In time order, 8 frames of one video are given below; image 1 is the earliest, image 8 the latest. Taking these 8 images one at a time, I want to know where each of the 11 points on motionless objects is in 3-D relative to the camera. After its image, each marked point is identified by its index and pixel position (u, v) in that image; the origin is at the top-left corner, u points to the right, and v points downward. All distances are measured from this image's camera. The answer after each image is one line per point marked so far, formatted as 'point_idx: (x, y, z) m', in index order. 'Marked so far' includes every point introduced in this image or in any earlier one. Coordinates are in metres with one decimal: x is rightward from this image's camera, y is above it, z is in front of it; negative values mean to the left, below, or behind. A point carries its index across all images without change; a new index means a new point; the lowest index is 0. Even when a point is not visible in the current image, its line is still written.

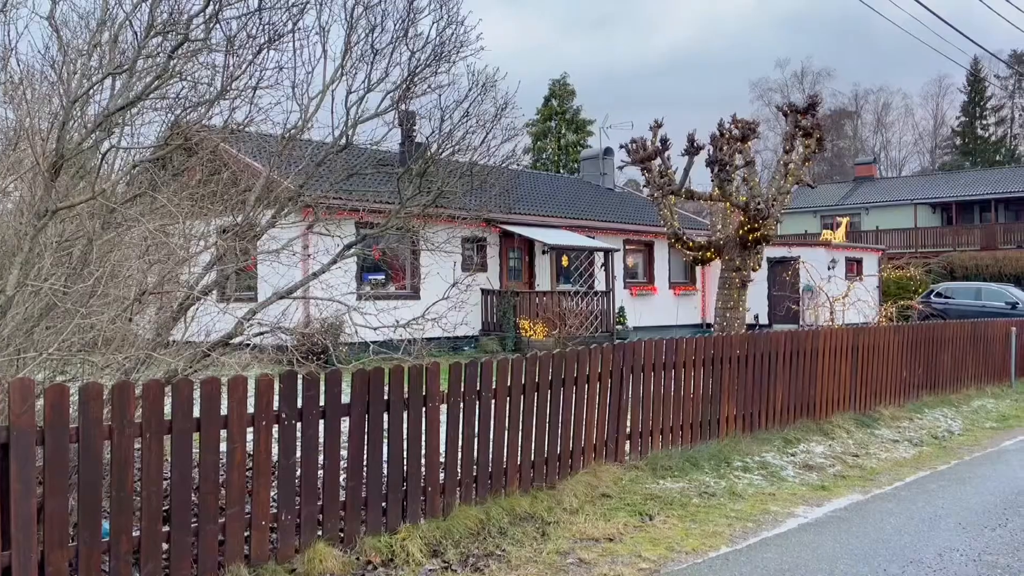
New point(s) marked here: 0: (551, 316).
0: (+0.9, -0.6, +19.2) m
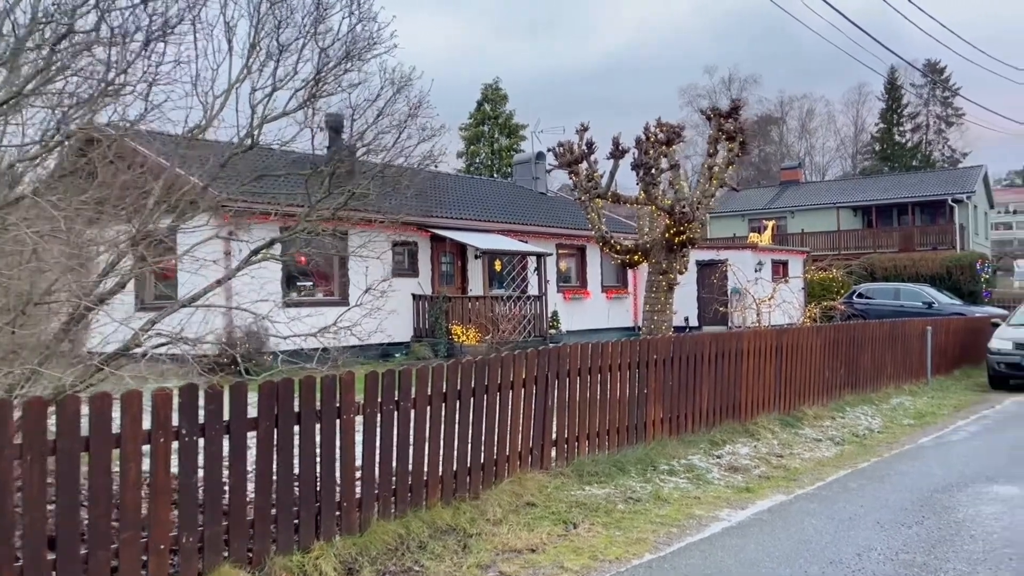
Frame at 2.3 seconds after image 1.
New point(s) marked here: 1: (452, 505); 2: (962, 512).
0: (-0.7, -0.8, +19.1) m
1: (-0.5, -1.6, +6.1) m
2: (+3.5, -1.8, +6.4) m
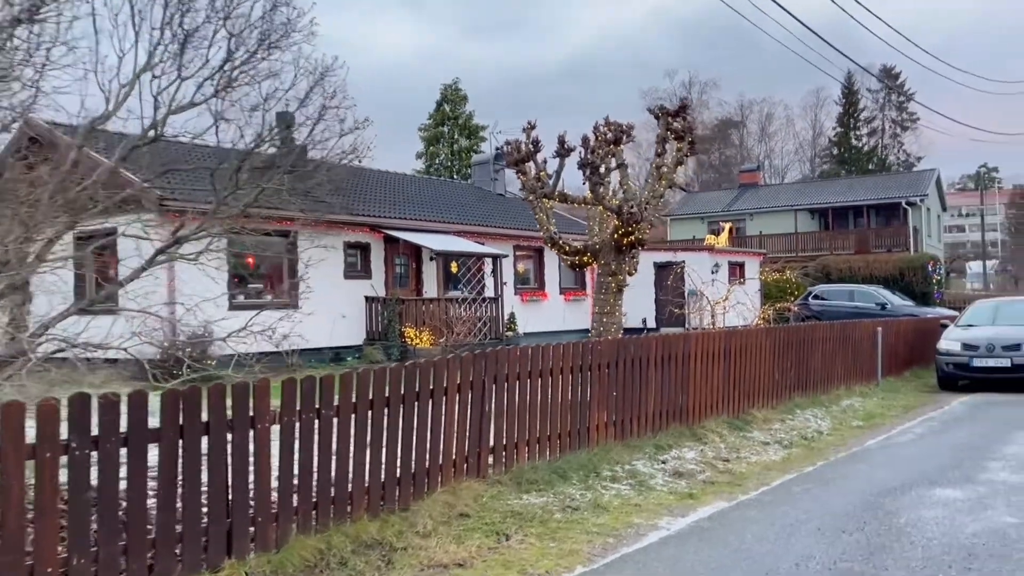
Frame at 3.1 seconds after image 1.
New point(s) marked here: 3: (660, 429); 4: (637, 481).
0: (-1.8, -0.8, +18.8) m
1: (-0.9, -1.6, +5.8) m
2: (+3.0, -1.8, +6.3) m
3: (+1.6, -1.6, +9.0) m
4: (+1.1, -1.8, +7.4) m
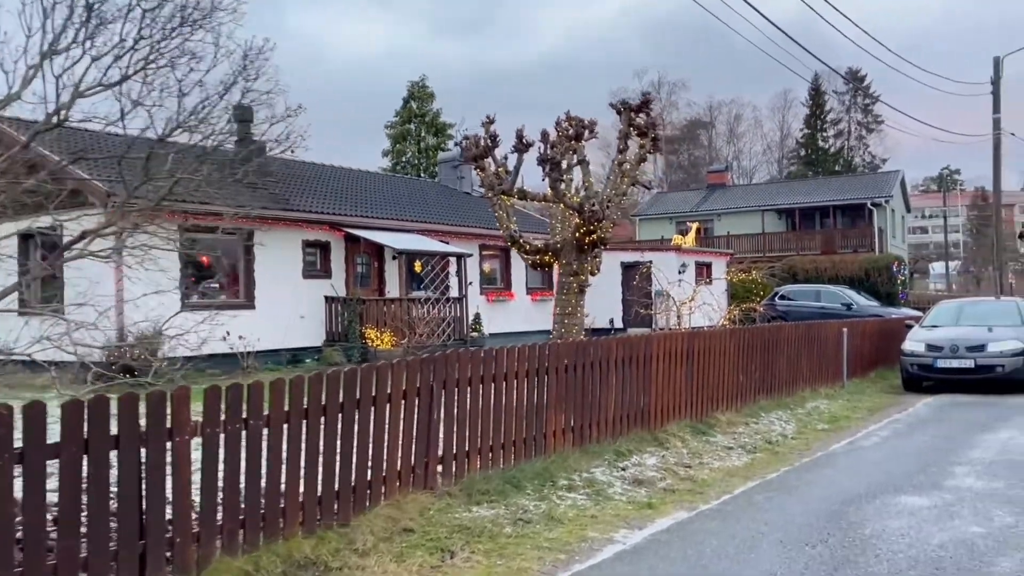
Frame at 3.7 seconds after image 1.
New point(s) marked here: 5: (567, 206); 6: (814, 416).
0: (-2.6, -0.8, +18.4) m
1: (-1.3, -1.6, +5.4) m
2: (+2.7, -1.8, +6.1) m
3: (+1.2, -1.6, +8.7) m
4: (+0.7, -1.8, +7.1) m
5: (+0.7, +1.0, +10.2) m
6: (+4.3, -1.8, +11.6) m
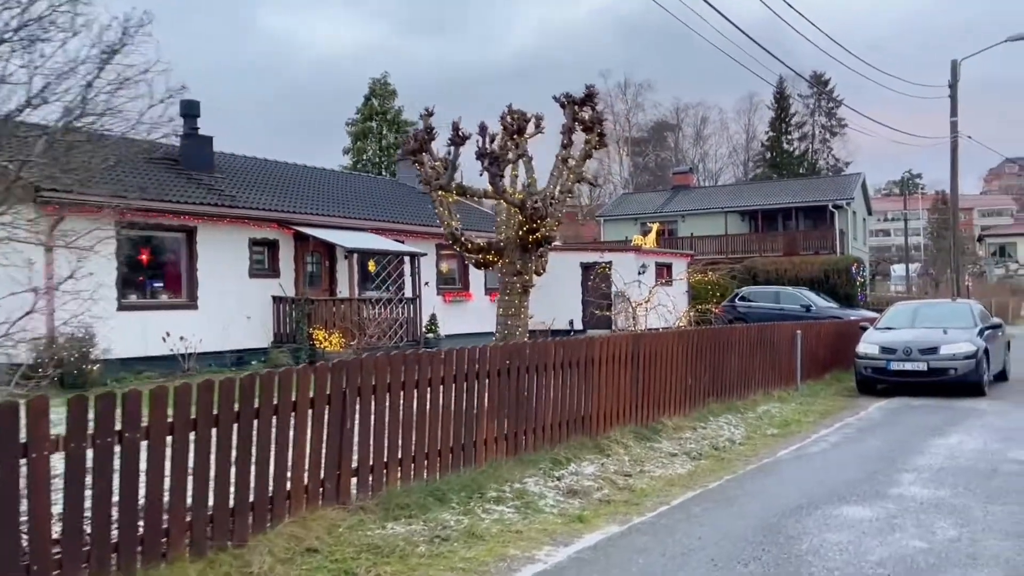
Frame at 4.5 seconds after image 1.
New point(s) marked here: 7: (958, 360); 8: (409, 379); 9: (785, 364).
0: (-3.6, -0.8, +17.8) m
1: (-1.9, -1.6, +4.9) m
2: (+2.1, -1.8, +5.7) m
3: (+0.5, -1.6, +8.3) m
4: (+0.1, -1.8, +6.7) m
5: (0.0, +1.0, +9.8) m
6: (+3.5, -1.8, +11.3) m
7: (+7.3, -1.2, +13.3) m
8: (-0.8, -0.7, +6.6) m
9: (+4.6, -1.3, +13.8) m
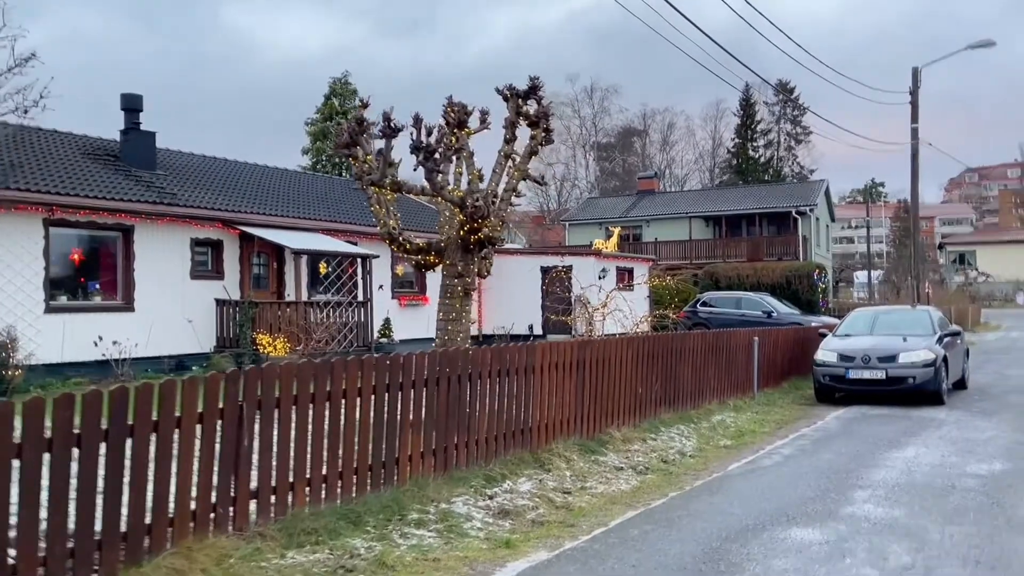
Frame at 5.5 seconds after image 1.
0: (-4.6, -0.8, +17.1) m
1: (-2.4, -1.6, +4.3) m
2: (+1.5, -1.8, +5.3) m
3: (-0.1, -1.6, +7.8) m
4: (-0.5, -1.8, +6.1) m
5: (-0.7, +1.0, +9.2) m
6: (+2.7, -1.9, +10.8) m
7: (+6.5, -1.3, +13.0) m
8: (-1.4, -0.7, +6.0) m
9: (+3.8, -1.4, +13.4) m
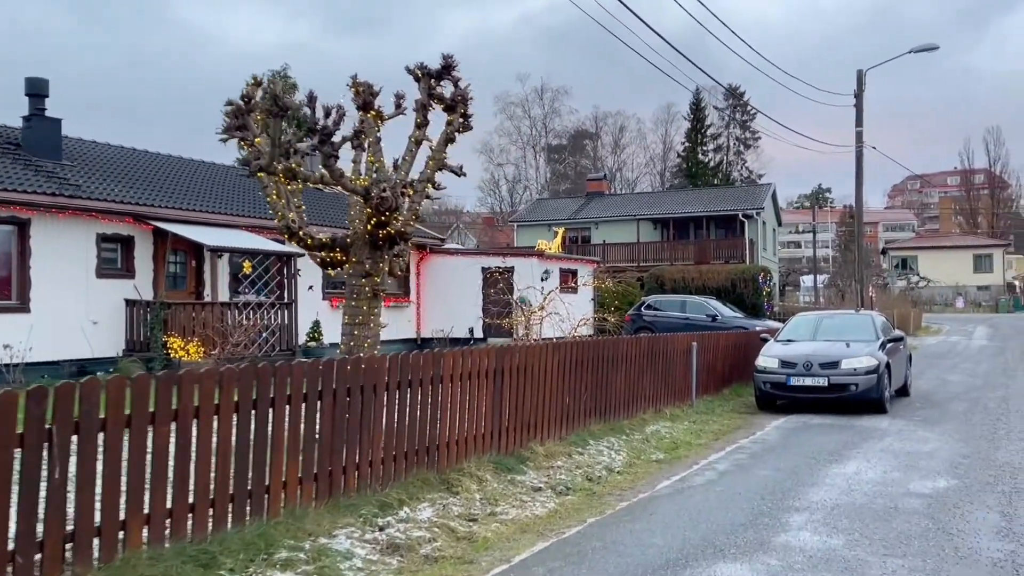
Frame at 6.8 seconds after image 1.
0: (-5.9, -0.8, +16.0) m
1: (-3.0, -1.6, +3.3) m
2: (+0.8, -1.8, +4.5) m
3: (-1.0, -1.6, +6.9) m
4: (-1.2, -1.8, +5.2) m
5: (-1.6, +1.0, +8.3) m
6: (+1.7, -1.9, +10.1) m
7: (+5.3, -1.3, +12.5) m
8: (-2.1, -0.7, +5.0) m
9: (+2.6, -1.4, +12.7) m
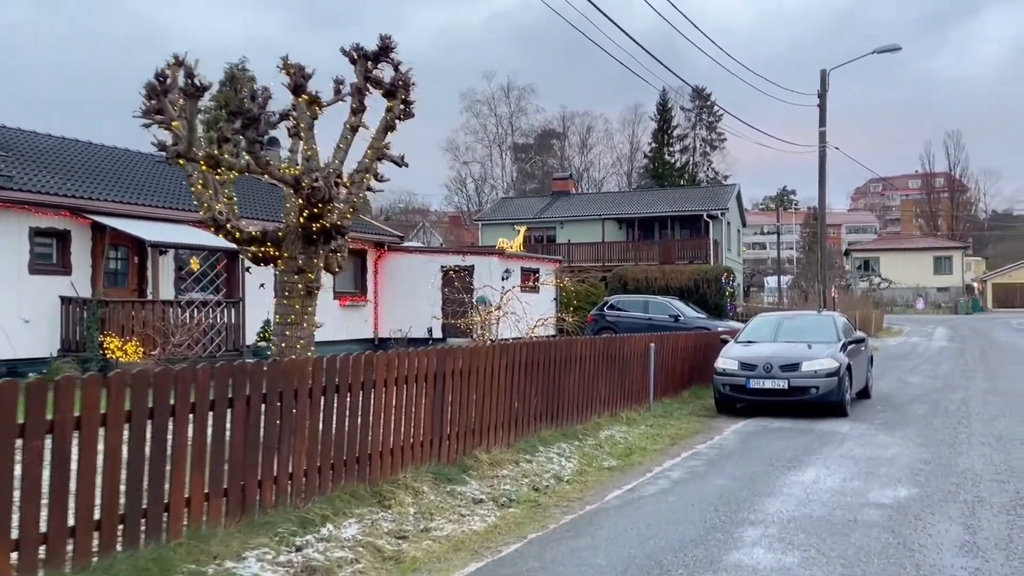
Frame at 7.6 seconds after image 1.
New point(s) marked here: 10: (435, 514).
0: (-6.8, -0.8, +15.2) m
1: (-3.4, -1.6, +2.7) m
2: (+0.4, -1.8, +4.0) m
3: (-1.5, -1.6, +6.4) m
4: (-1.7, -1.8, +4.7) m
5: (-2.2, +1.0, +7.8) m
6: (+1.1, -1.9, +9.7) m
7: (+4.6, -1.3, +12.2) m
8: (-2.6, -0.7, +4.4) m
9: (+1.9, -1.4, +12.3) m
10: (-0.6, -1.8, +6.7) m
